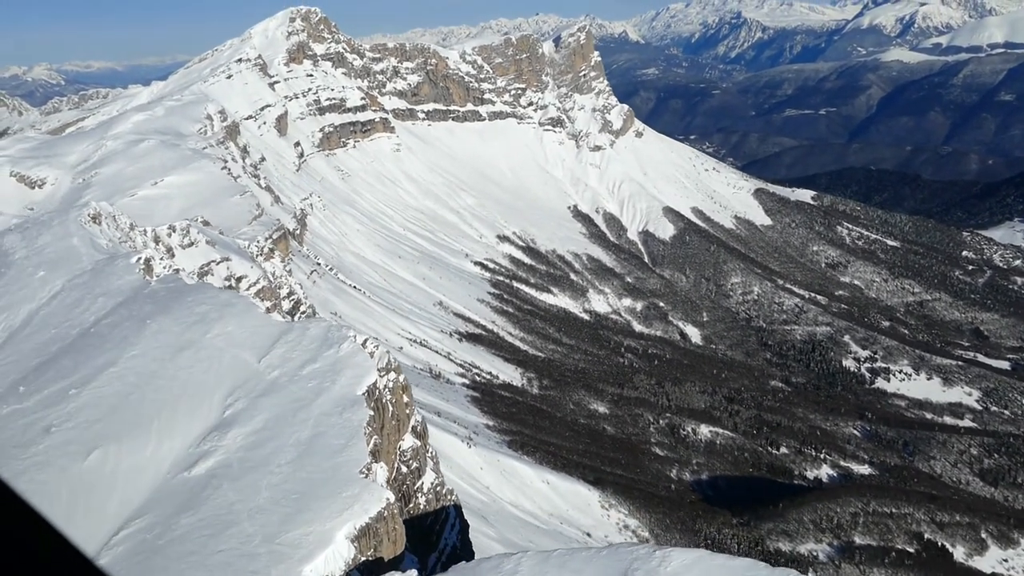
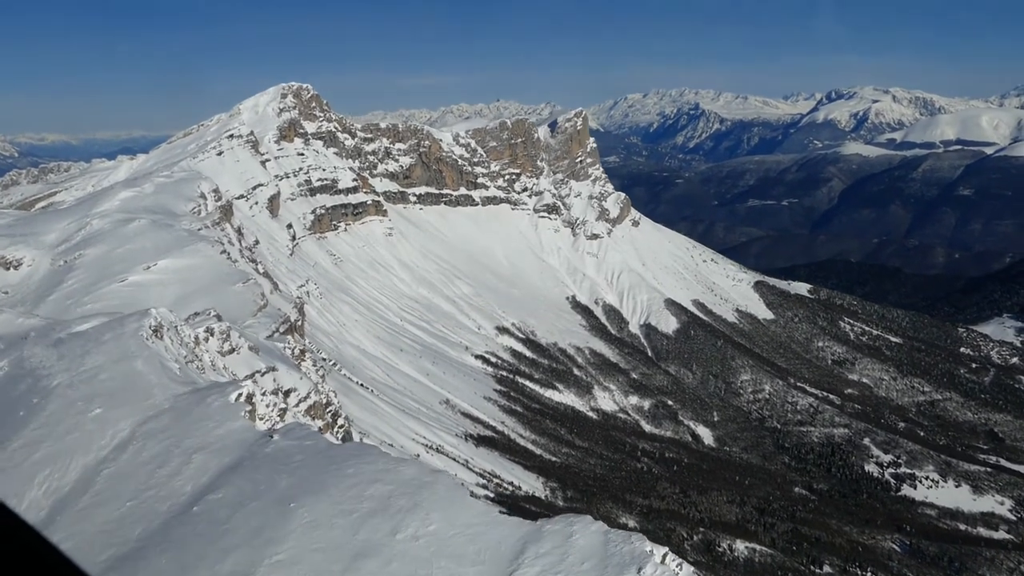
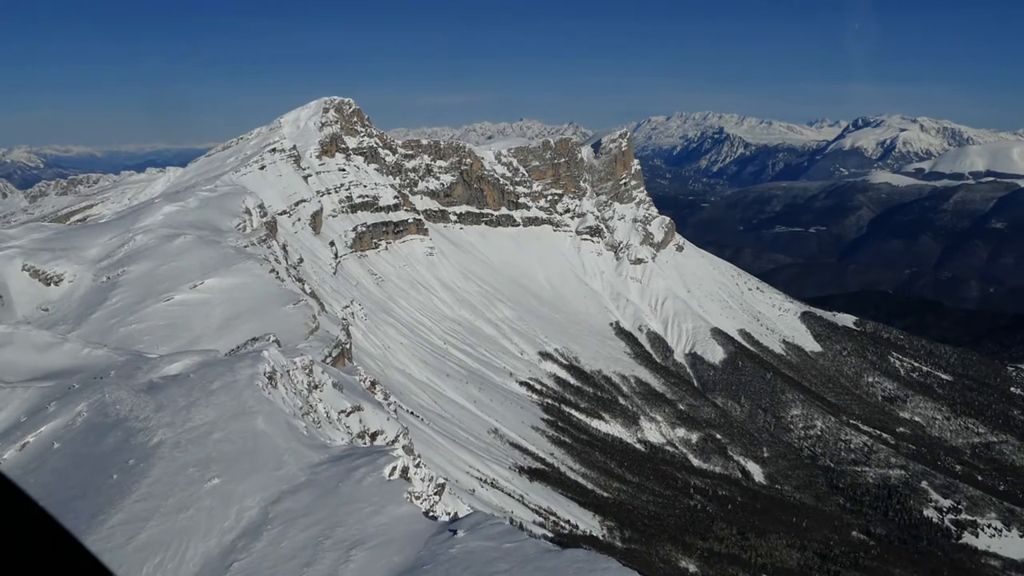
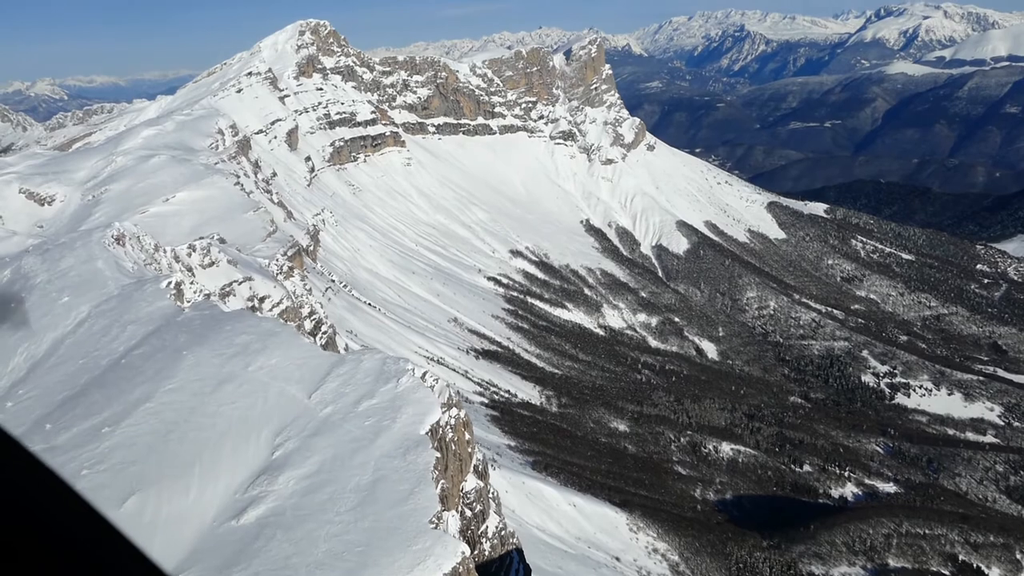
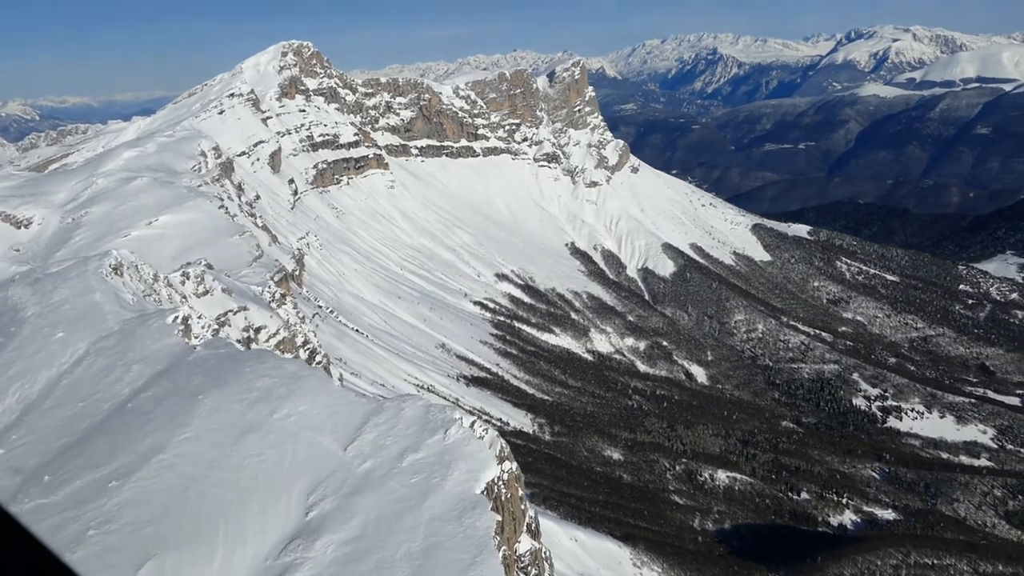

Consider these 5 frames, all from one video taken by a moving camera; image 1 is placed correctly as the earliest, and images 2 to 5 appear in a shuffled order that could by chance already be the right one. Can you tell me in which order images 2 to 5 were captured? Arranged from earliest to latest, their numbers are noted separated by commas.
4, 5, 2, 3
